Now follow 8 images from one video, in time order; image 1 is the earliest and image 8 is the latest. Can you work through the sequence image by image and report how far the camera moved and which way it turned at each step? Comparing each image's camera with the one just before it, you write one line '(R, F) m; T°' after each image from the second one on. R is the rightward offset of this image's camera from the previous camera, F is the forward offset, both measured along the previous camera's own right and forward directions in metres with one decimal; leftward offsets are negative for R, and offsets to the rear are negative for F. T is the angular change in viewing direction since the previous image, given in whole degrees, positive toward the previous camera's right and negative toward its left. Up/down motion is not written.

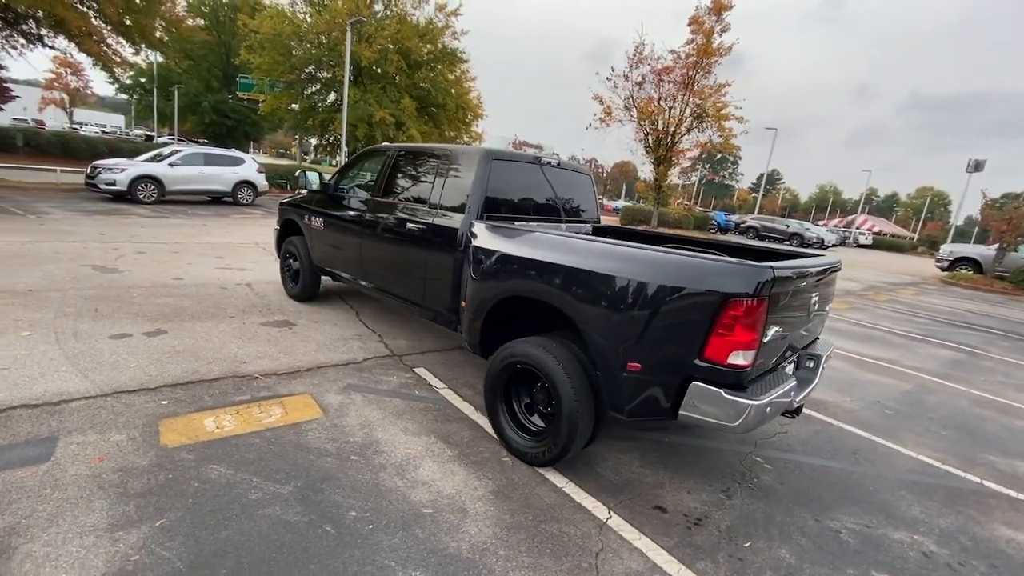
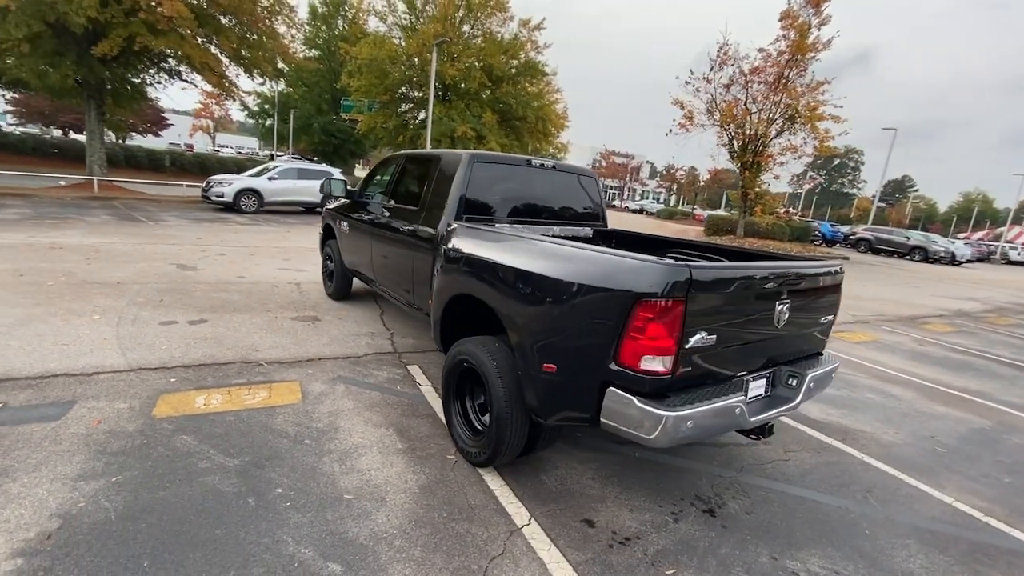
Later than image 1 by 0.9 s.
(+0.9, +0.1) m; -11°
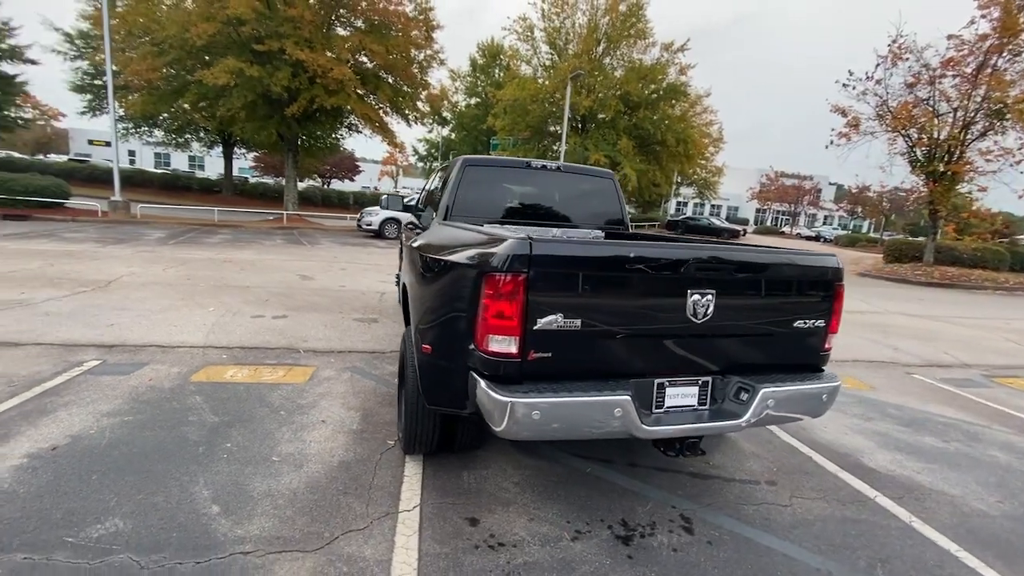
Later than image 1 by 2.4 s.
(+1.4, +0.3) m; -19°
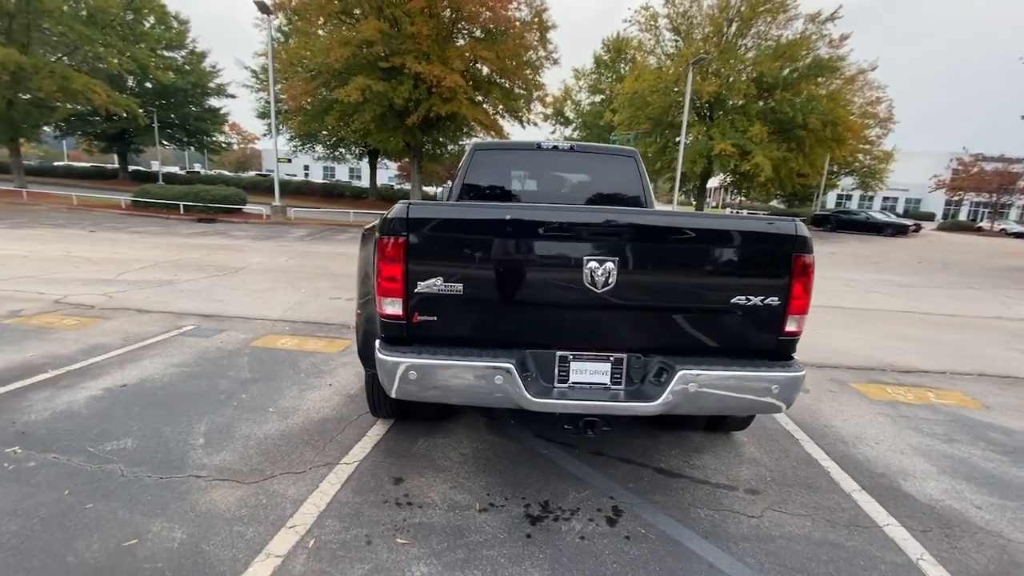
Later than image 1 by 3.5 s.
(+1.1, +0.2) m; -16°
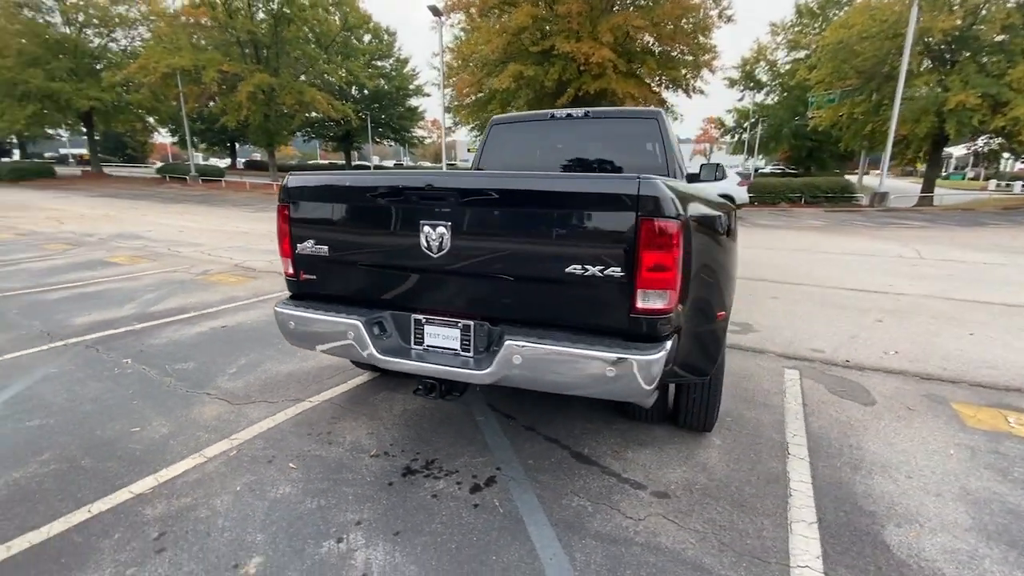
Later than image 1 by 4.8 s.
(+1.5, +0.3) m; -22°
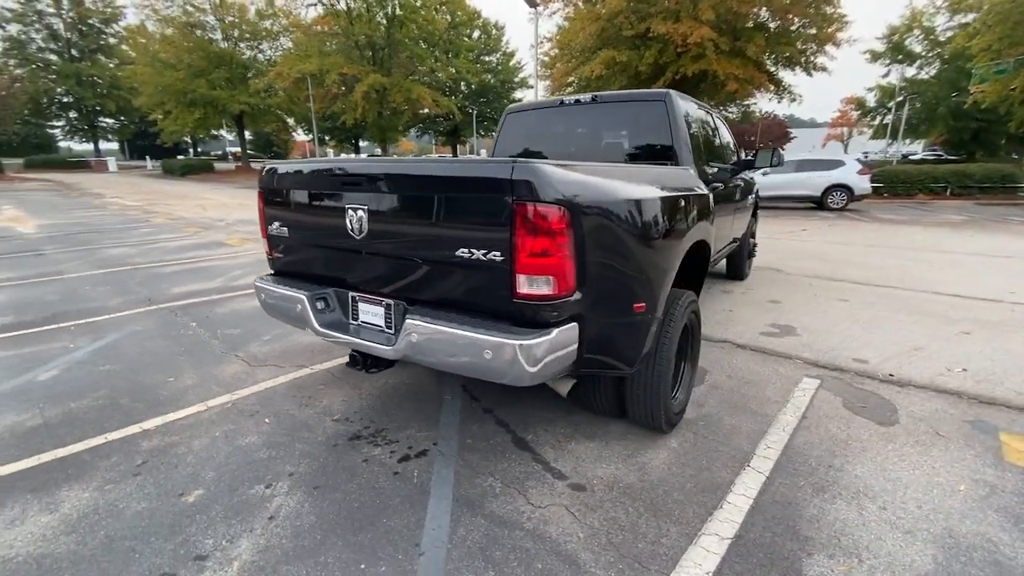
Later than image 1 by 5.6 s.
(+0.9, 0.0) m; -13°
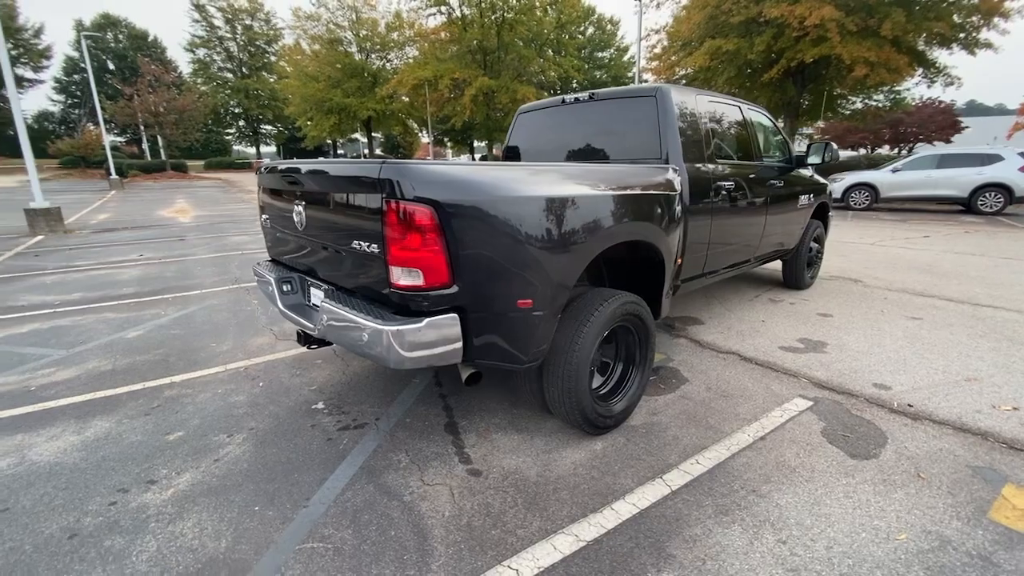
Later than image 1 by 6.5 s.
(+1.0, 0.0) m; -13°
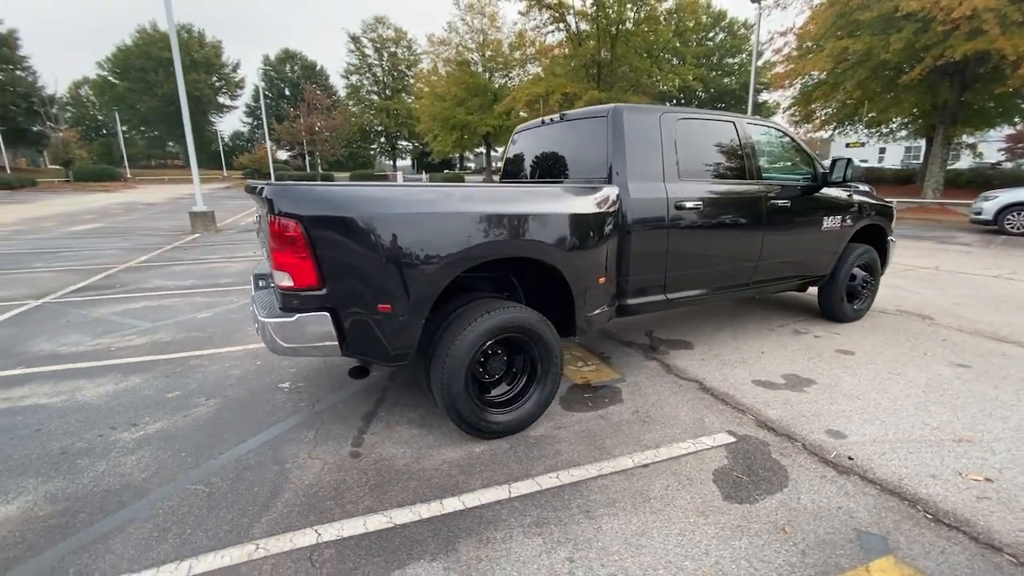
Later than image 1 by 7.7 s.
(+1.3, -0.1) m; -14°
